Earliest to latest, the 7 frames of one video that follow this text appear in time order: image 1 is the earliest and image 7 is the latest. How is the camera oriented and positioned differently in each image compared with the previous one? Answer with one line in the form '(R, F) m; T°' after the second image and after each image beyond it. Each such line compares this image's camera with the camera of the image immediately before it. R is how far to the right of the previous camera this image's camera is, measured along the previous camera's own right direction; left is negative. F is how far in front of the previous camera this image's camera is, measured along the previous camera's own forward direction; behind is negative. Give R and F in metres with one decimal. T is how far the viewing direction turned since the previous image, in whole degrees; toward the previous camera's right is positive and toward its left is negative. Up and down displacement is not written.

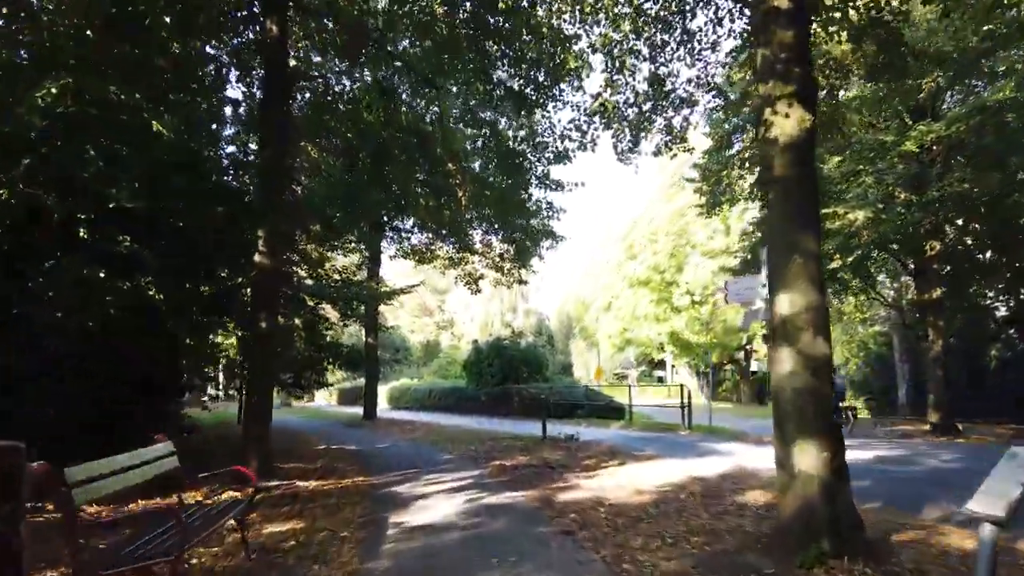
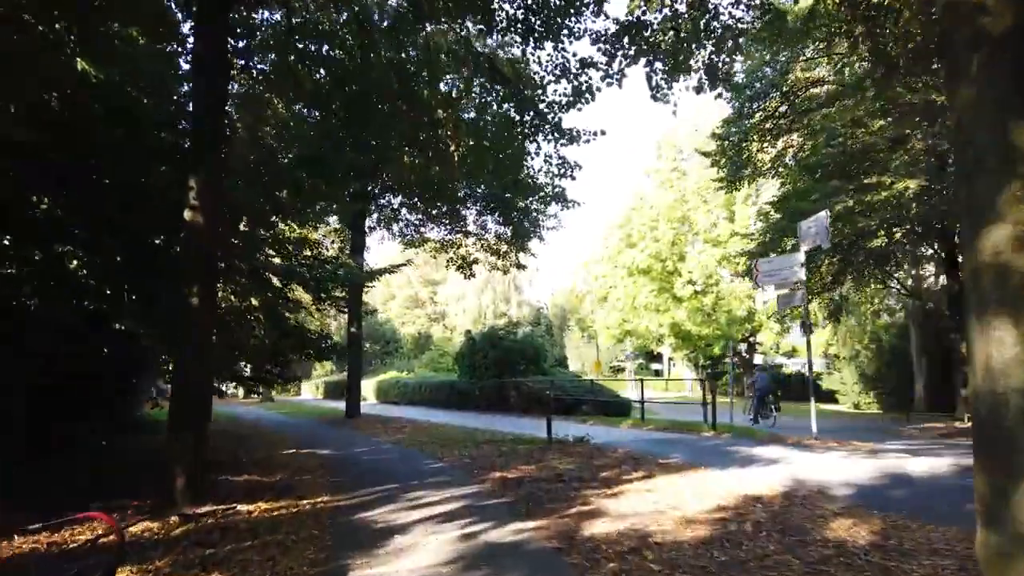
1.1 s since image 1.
(-0.1, +2.1) m; +1°
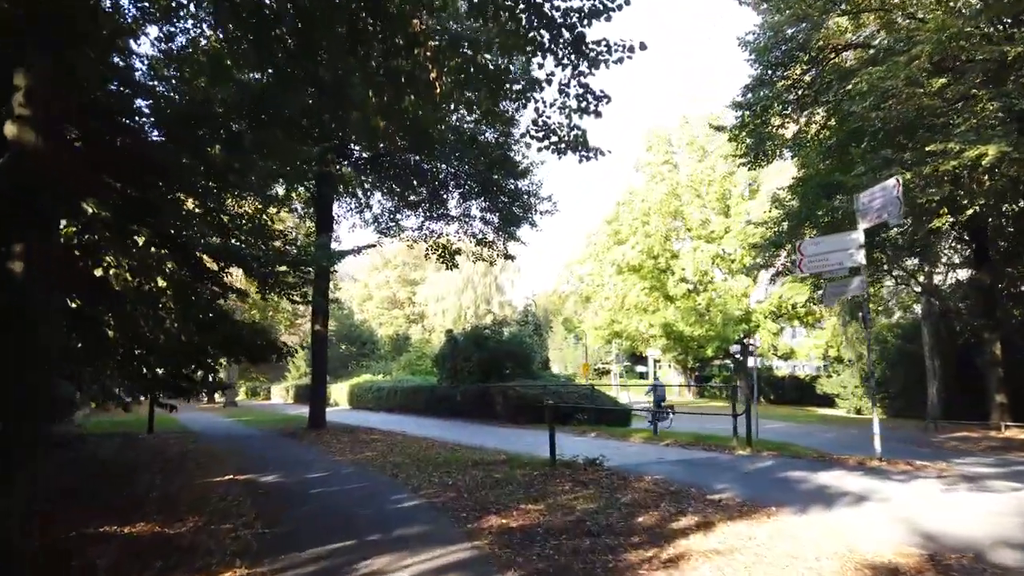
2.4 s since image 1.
(-0.2, +2.6) m; +2°
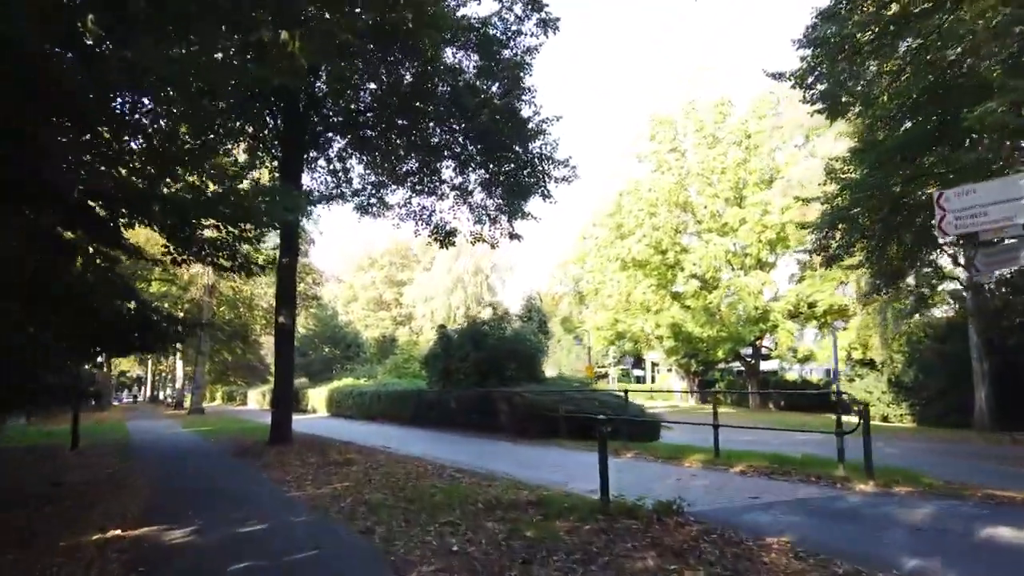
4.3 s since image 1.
(-0.4, +3.4) m; +1°
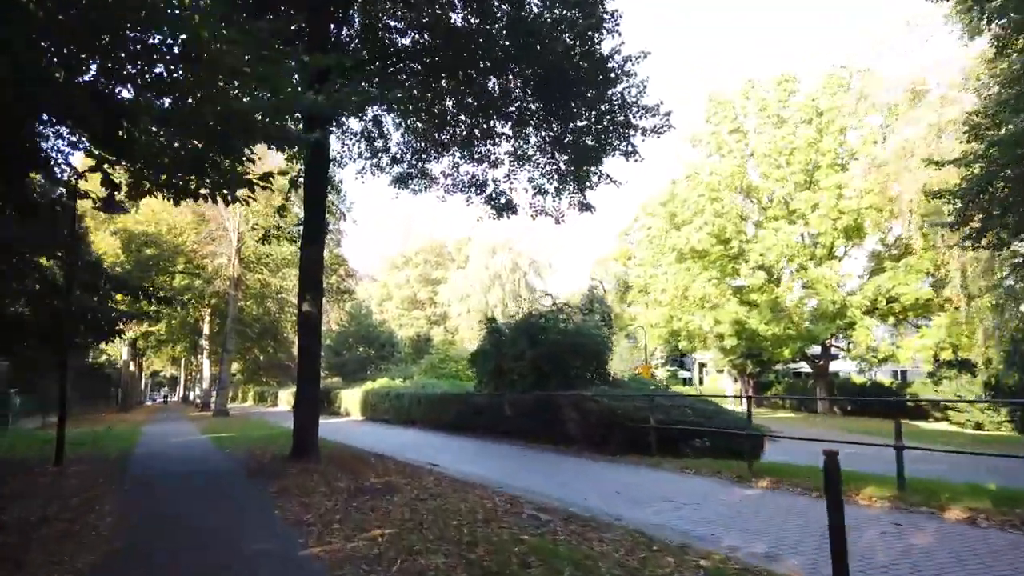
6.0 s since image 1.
(-0.7, +3.0) m; -2°
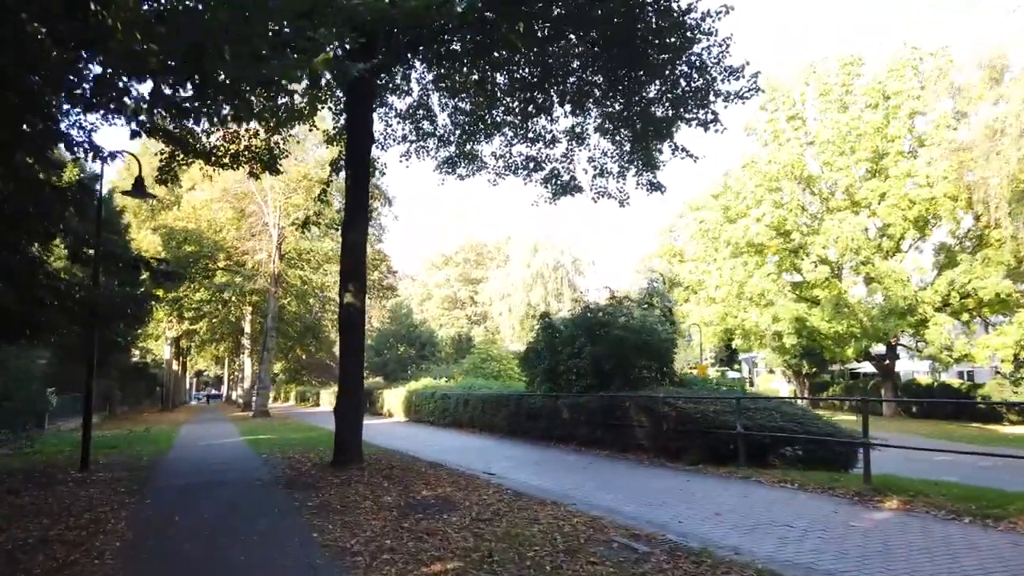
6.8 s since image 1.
(-0.4, +1.3) m; -3°
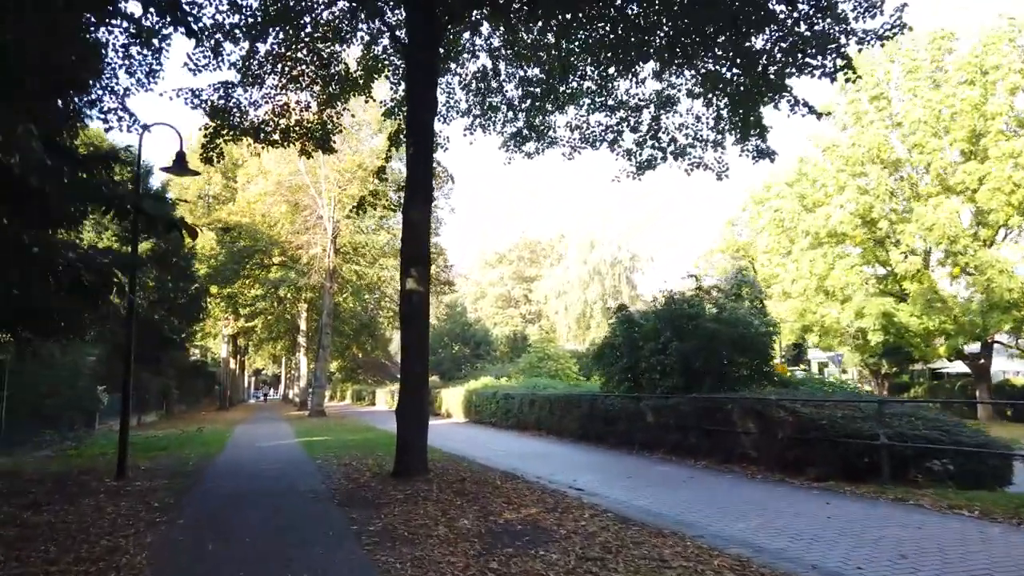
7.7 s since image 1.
(-0.5, +1.6) m; -4°
